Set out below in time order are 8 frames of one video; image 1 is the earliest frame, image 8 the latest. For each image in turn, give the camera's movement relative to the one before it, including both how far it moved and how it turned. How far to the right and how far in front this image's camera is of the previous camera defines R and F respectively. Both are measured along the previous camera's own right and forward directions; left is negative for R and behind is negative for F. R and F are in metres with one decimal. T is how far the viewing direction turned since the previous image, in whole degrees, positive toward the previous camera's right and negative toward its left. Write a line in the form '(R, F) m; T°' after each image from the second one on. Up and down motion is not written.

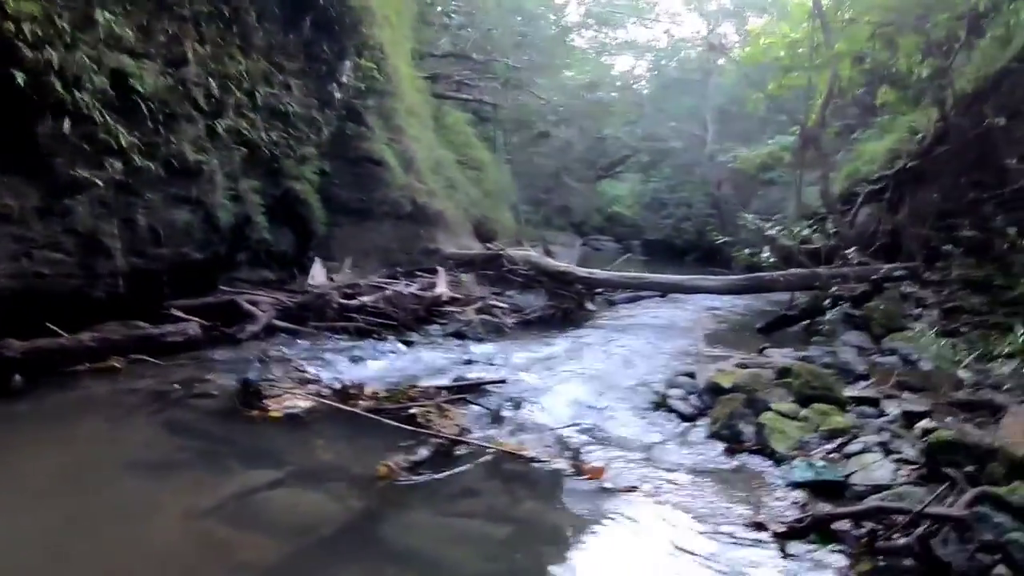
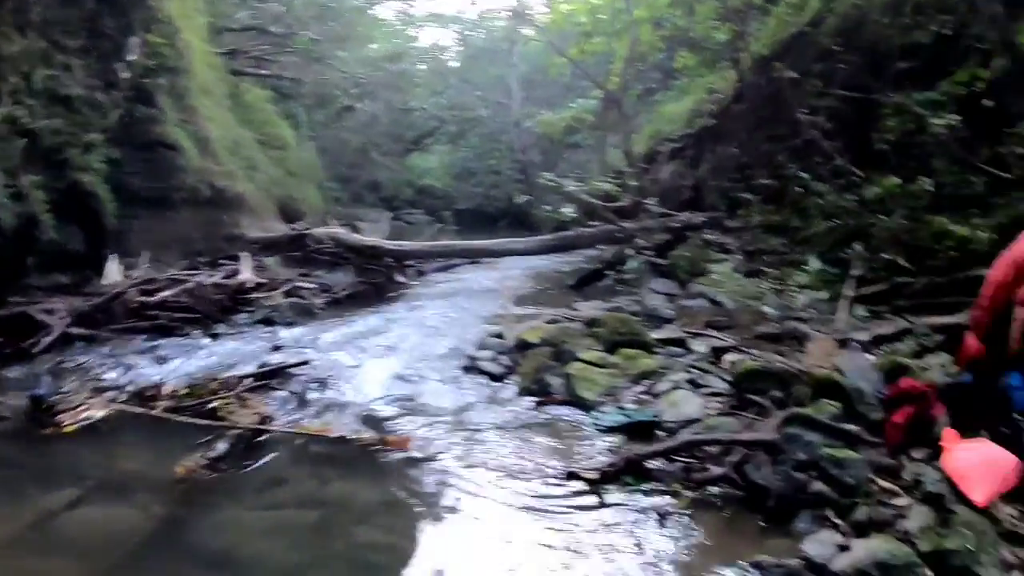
(0.0, +0.2) m; +11°
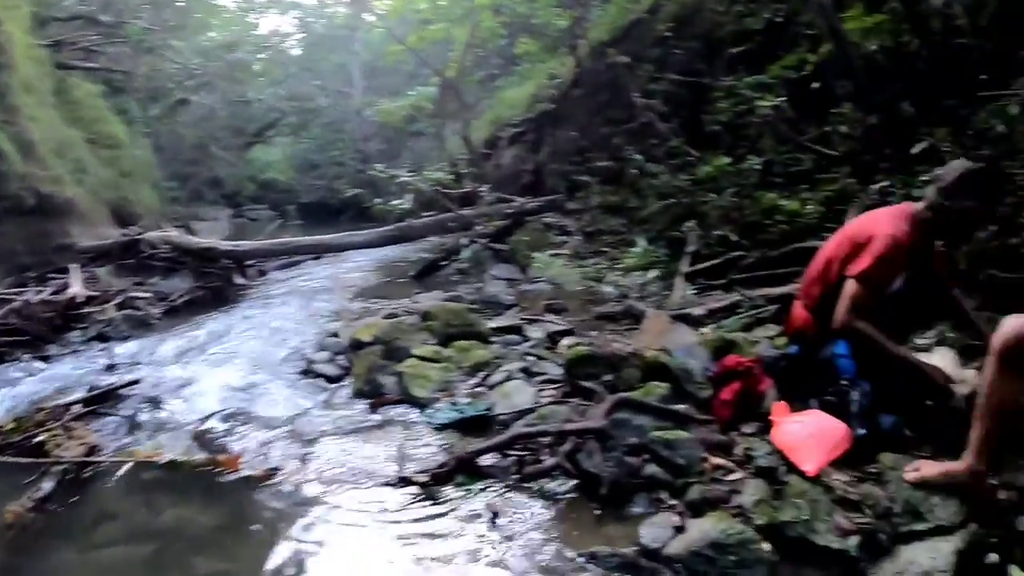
(+0.1, +0.1) m; +8°
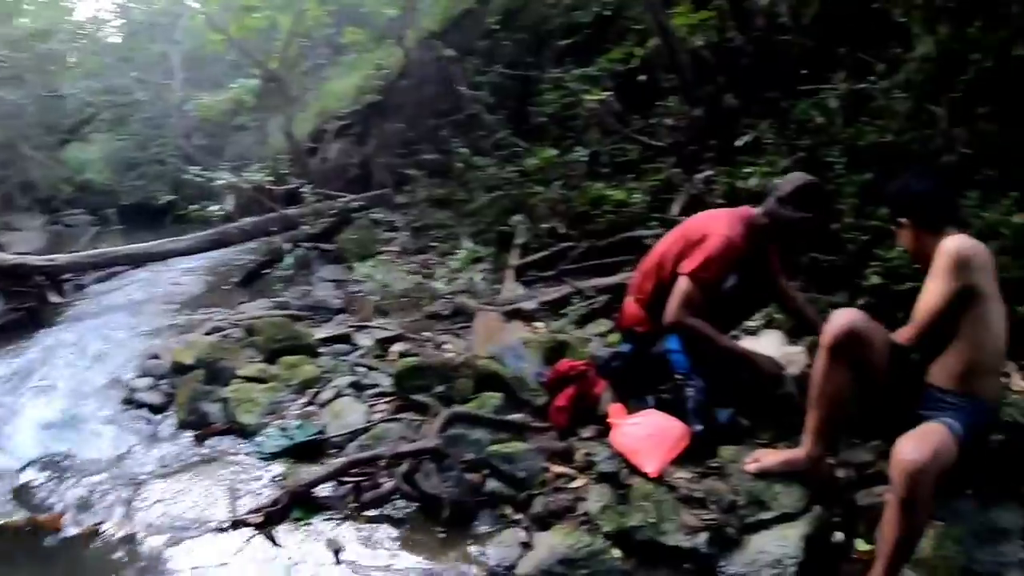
(0.0, +0.1) m; +9°
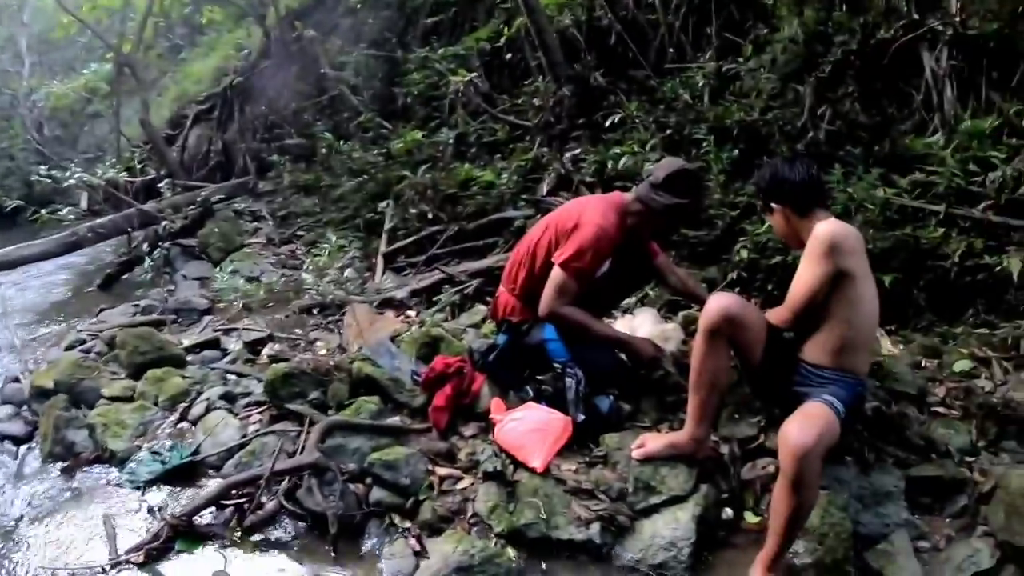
(0.0, +0.1) m; +7°
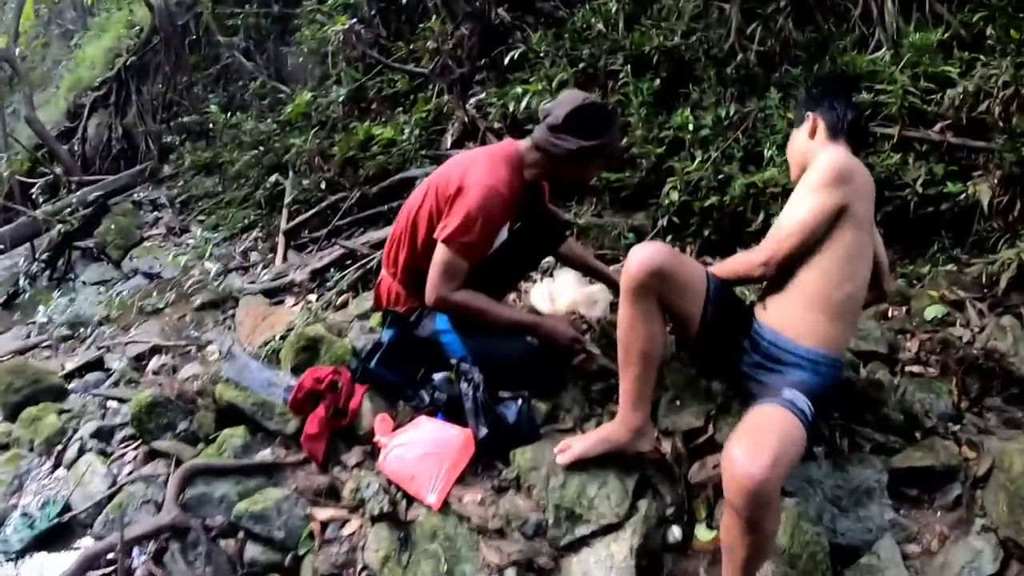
(+0.2, +0.6) m; +3°
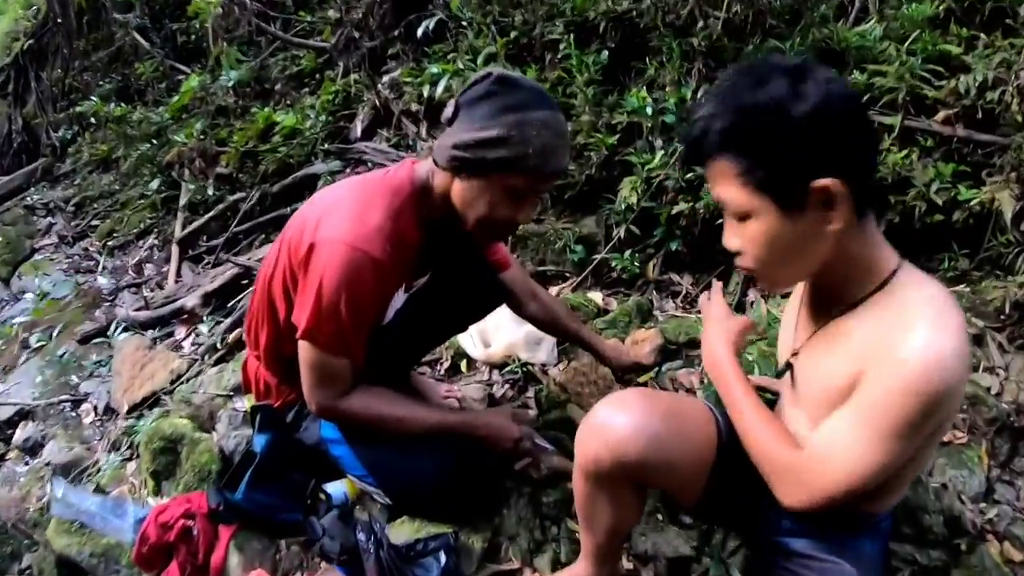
(+0.1, +0.7) m; +3°
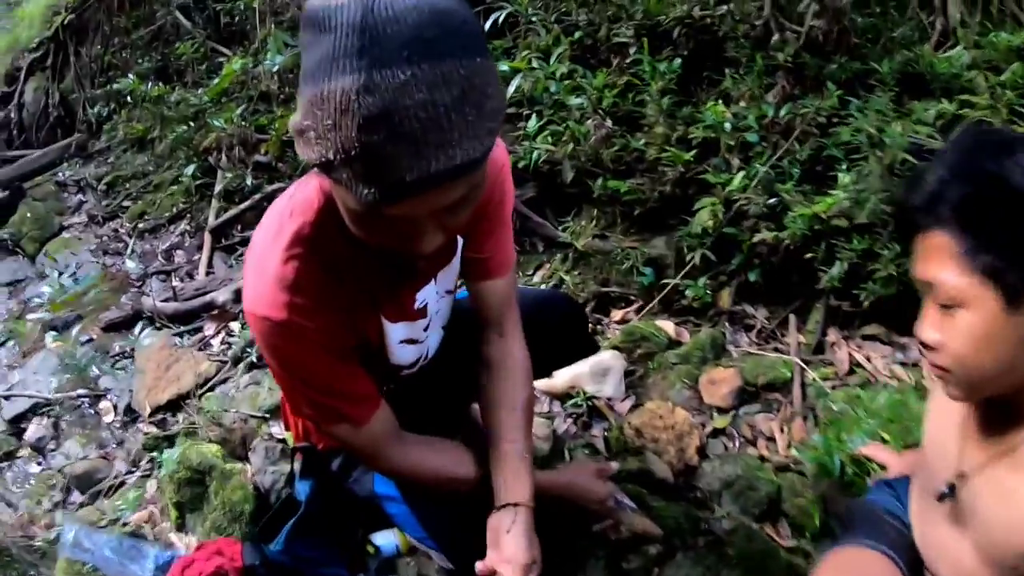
(-0.1, +0.2) m; -1°
